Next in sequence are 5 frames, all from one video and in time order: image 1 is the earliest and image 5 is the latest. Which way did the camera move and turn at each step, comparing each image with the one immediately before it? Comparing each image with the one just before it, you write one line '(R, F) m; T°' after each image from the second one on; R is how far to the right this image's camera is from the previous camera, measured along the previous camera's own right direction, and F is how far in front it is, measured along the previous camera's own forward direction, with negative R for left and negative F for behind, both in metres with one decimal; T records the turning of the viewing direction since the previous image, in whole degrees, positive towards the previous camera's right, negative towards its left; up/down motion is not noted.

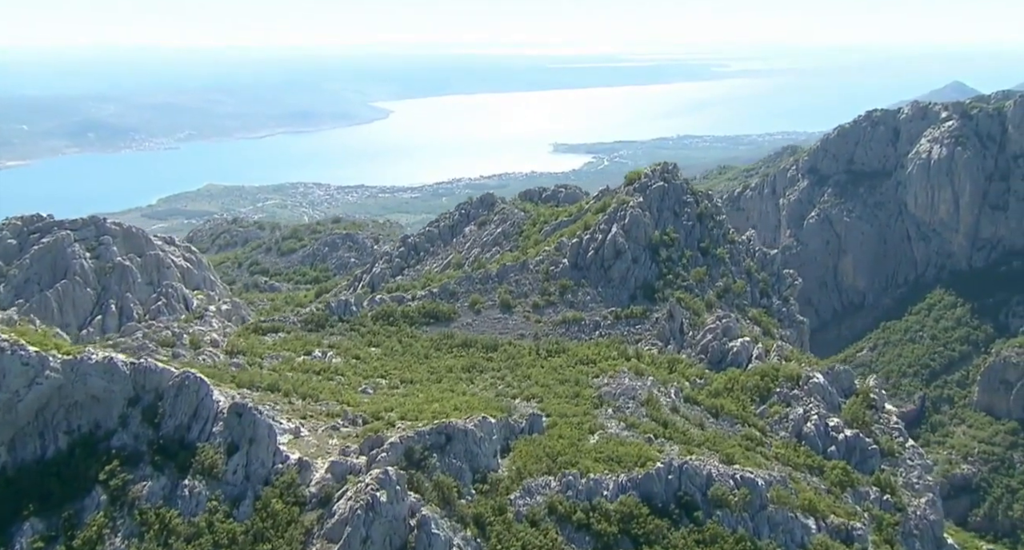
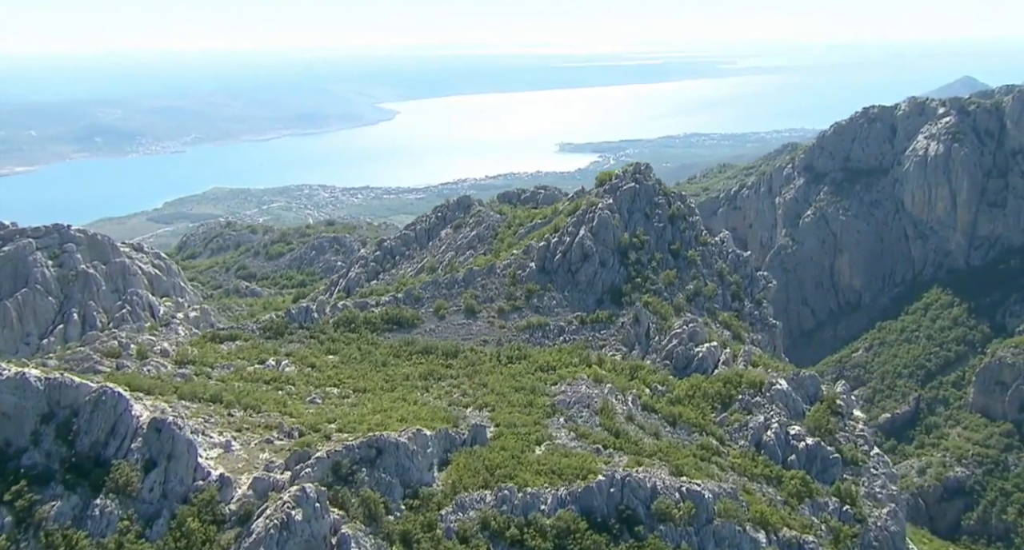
(+2.1, +0.8) m; -1°
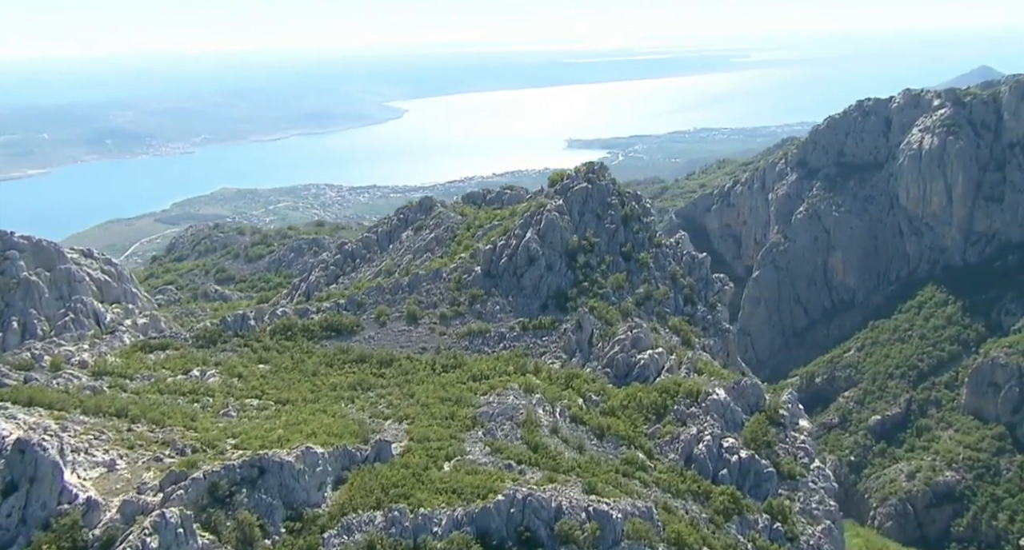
(+3.3, +1.3) m; -1°
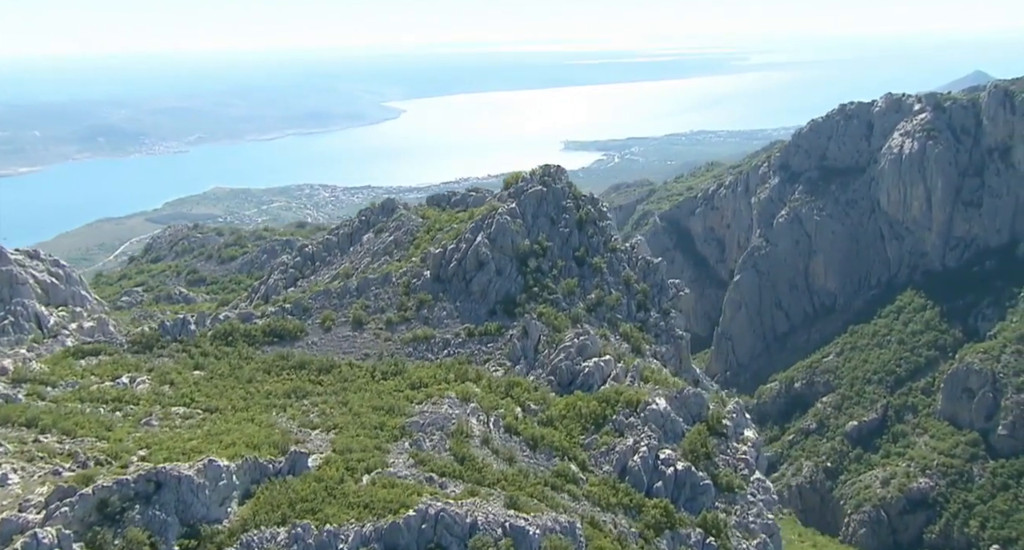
(+2.2, +0.9) m; 0°
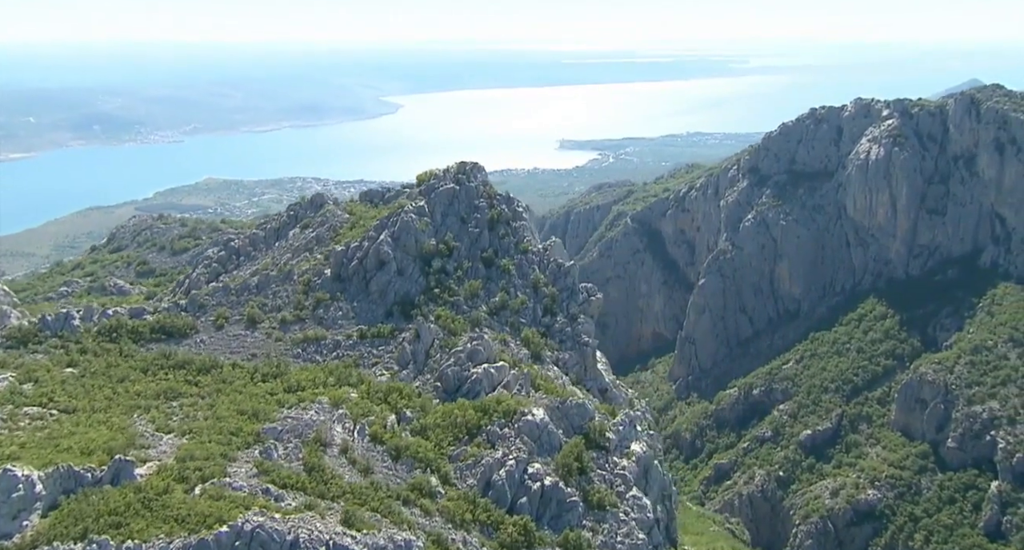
(+4.3, +1.4) m; 0°
